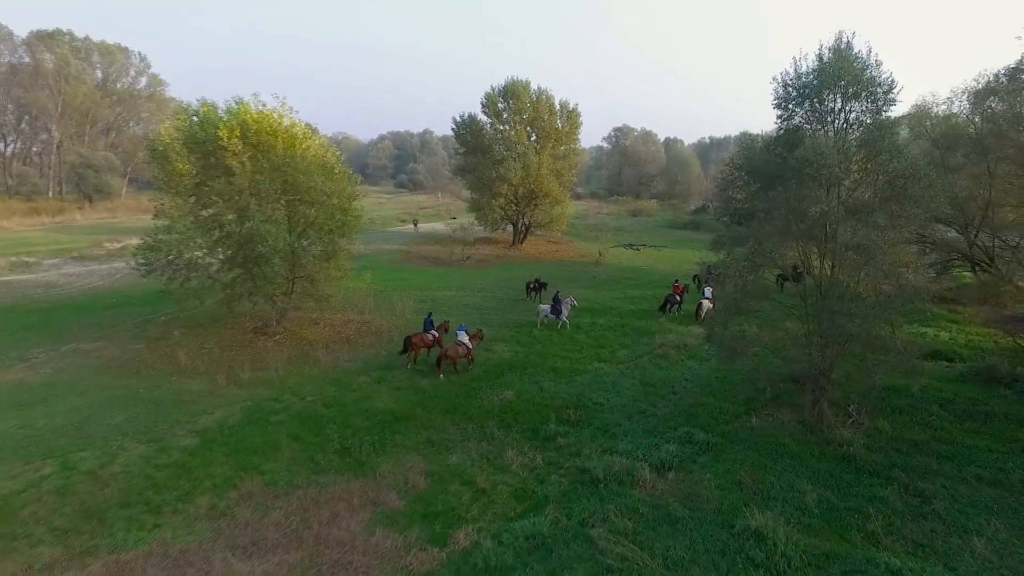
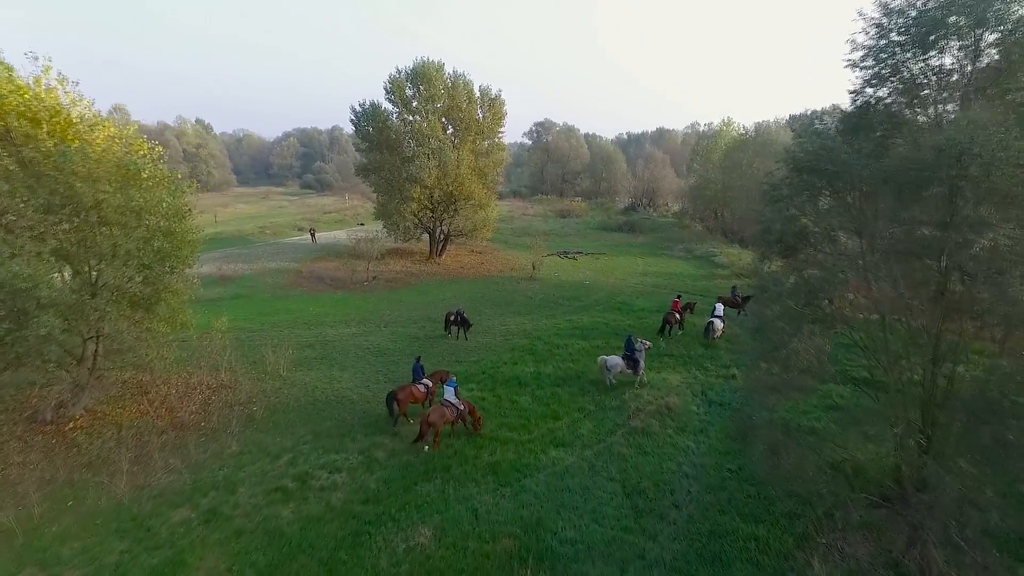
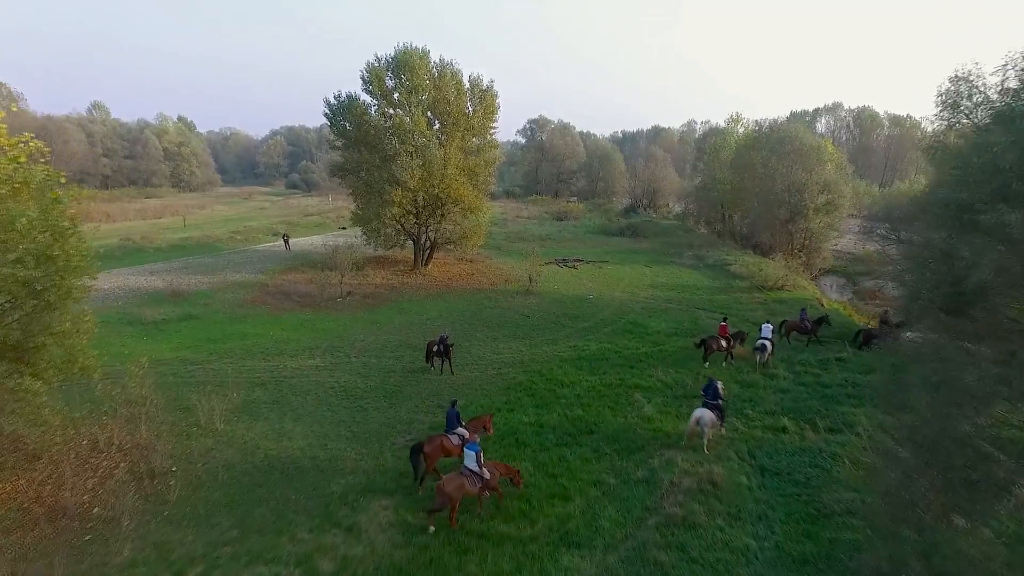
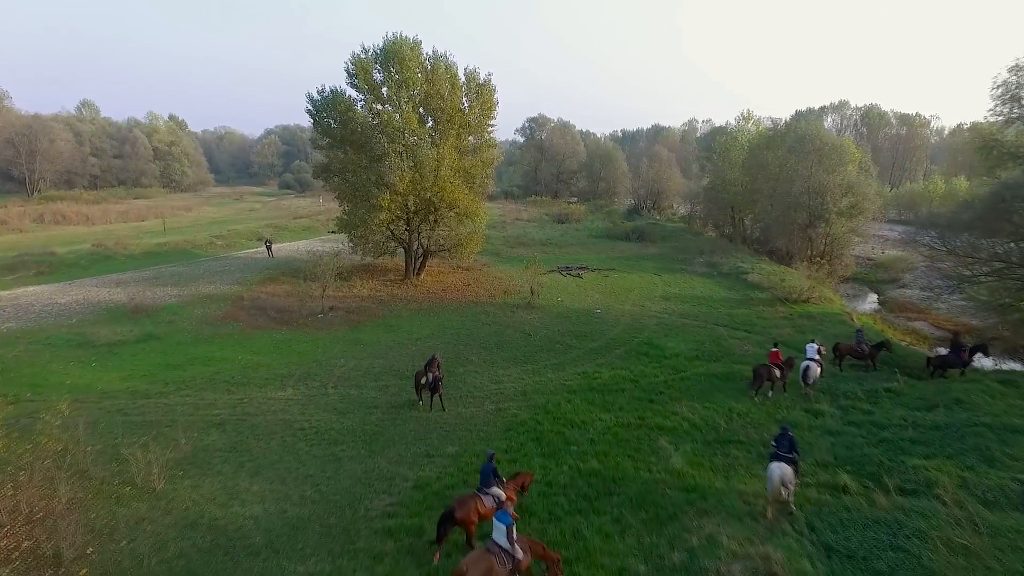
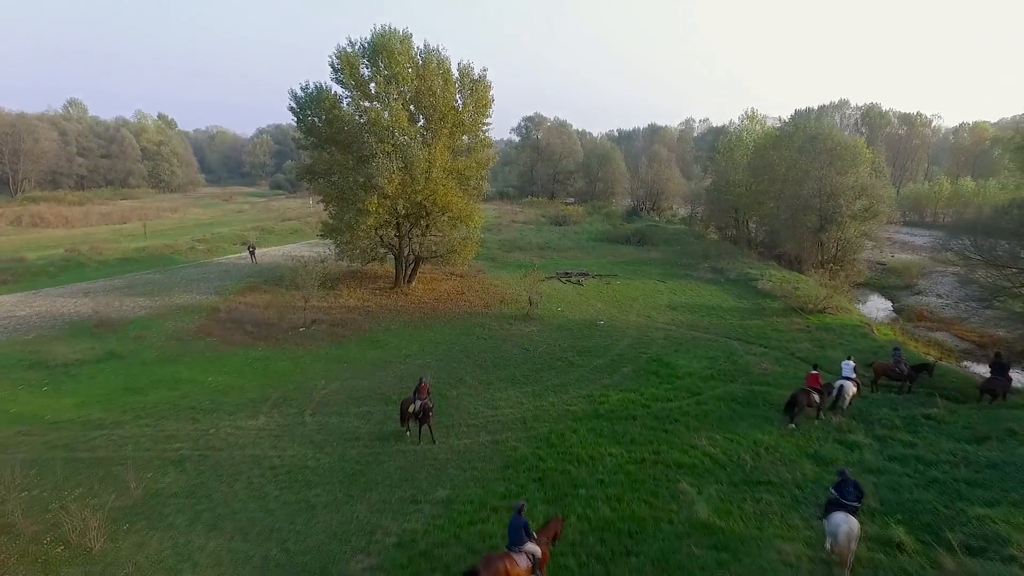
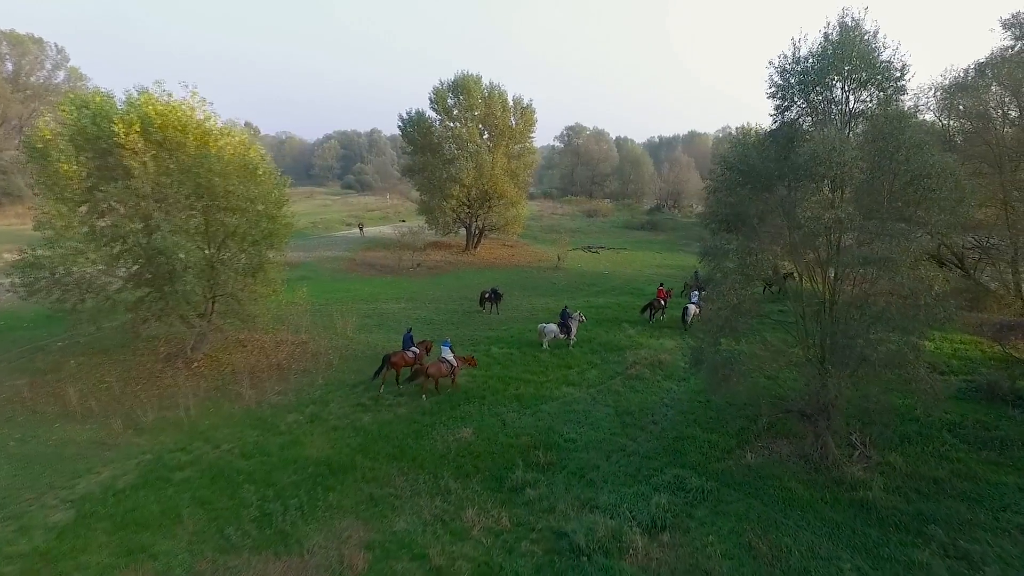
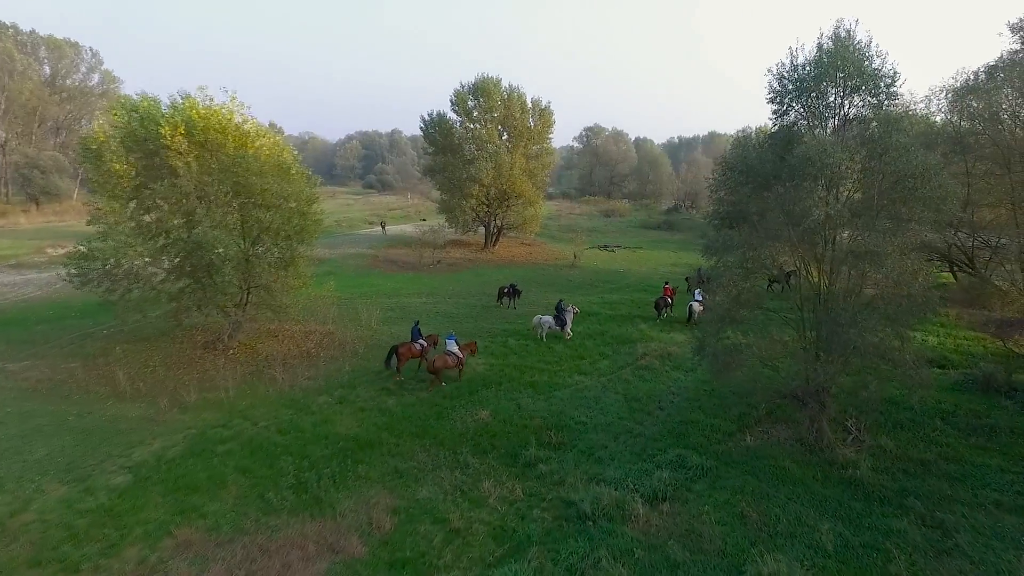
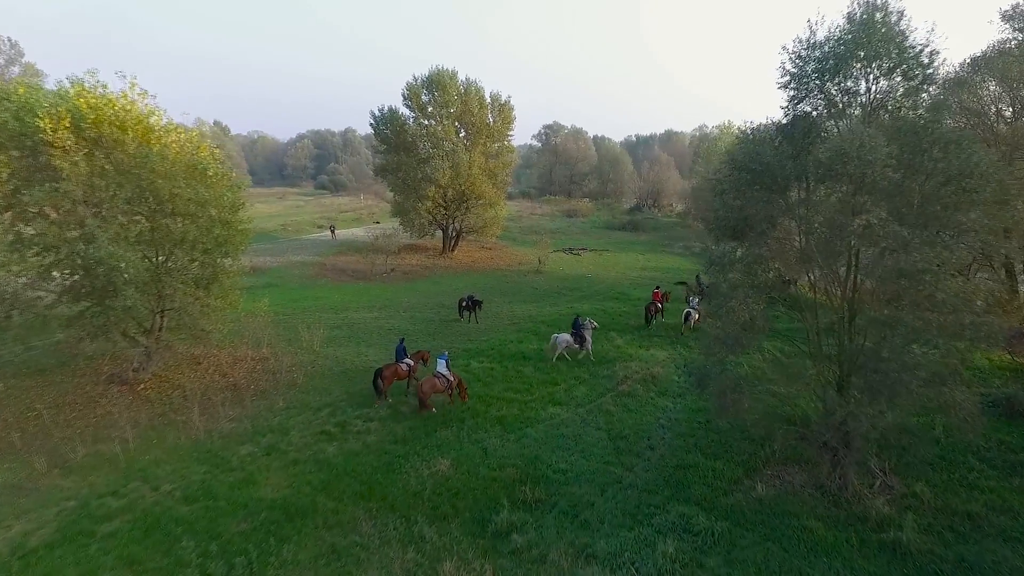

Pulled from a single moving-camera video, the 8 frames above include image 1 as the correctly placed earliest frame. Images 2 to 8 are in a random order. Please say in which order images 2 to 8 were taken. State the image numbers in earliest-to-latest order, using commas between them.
7, 6, 8, 2, 3, 4, 5
